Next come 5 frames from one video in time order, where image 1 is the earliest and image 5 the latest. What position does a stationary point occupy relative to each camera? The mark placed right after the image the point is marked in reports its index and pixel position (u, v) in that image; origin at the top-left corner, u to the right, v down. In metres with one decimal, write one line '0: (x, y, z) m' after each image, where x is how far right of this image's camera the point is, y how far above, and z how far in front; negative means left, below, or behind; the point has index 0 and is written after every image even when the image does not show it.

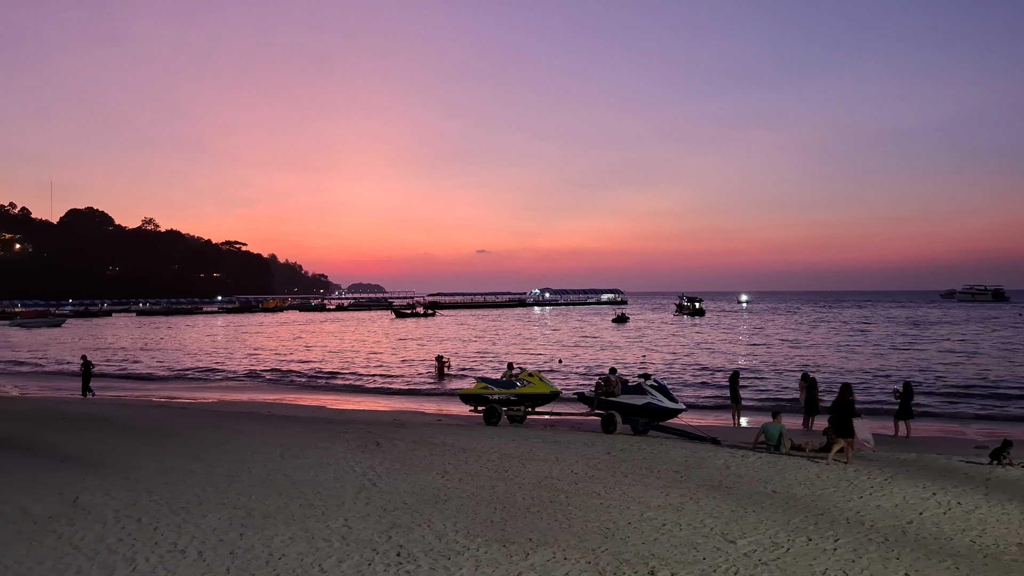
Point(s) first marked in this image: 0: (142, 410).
0: (-8.0, -2.6, +18.9) m
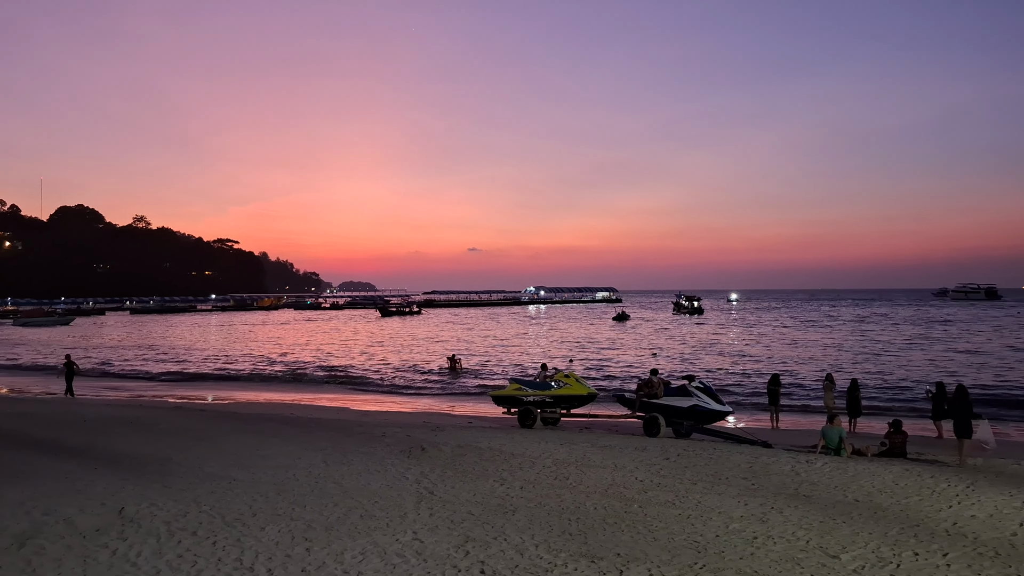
0: (-7.3, -2.6, +18.4) m
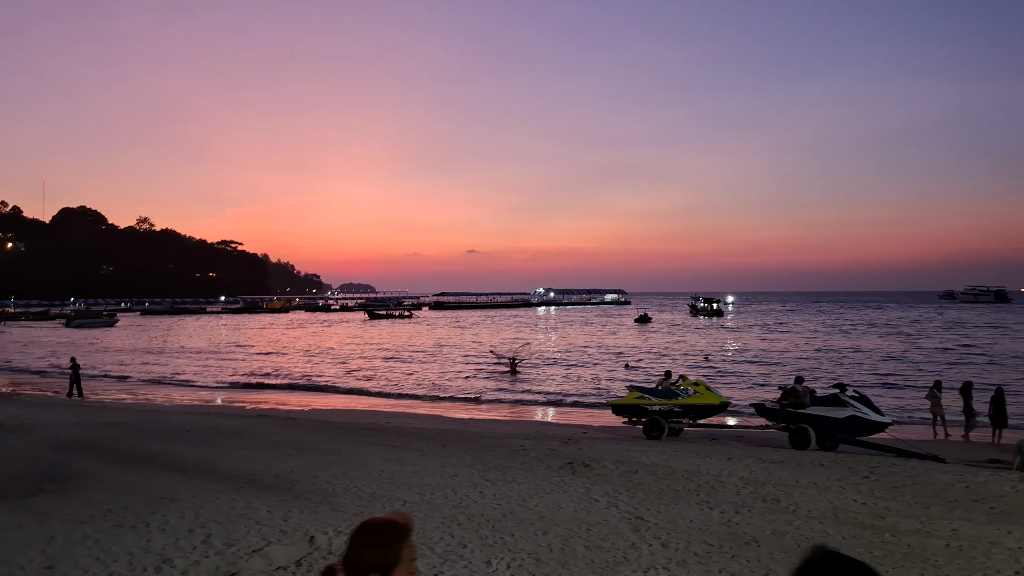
0: (-5.2, -2.6, +17.4) m
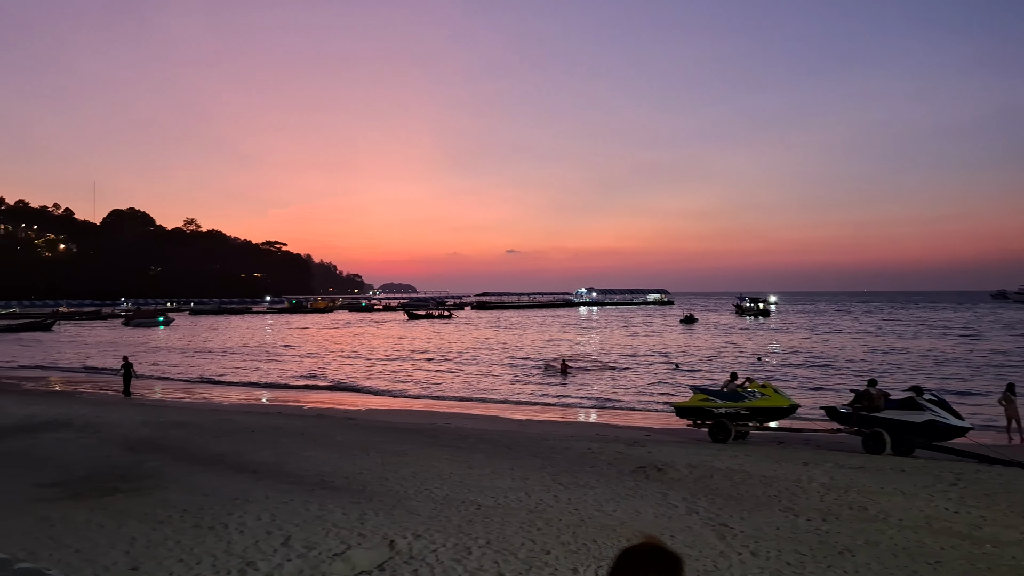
0: (-4.0, -2.6, +17.4) m
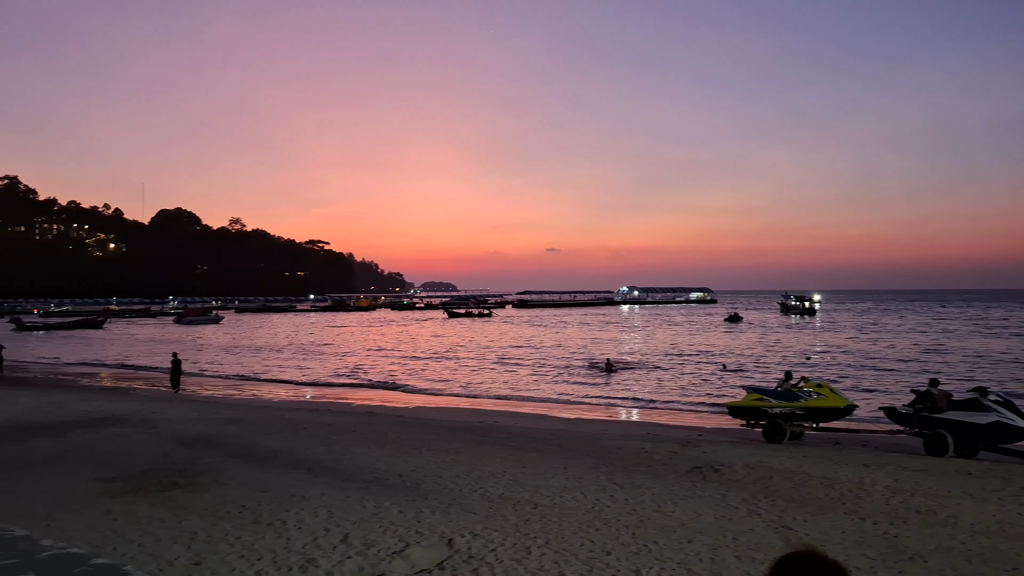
0: (-3.1, -2.6, +17.5) m
